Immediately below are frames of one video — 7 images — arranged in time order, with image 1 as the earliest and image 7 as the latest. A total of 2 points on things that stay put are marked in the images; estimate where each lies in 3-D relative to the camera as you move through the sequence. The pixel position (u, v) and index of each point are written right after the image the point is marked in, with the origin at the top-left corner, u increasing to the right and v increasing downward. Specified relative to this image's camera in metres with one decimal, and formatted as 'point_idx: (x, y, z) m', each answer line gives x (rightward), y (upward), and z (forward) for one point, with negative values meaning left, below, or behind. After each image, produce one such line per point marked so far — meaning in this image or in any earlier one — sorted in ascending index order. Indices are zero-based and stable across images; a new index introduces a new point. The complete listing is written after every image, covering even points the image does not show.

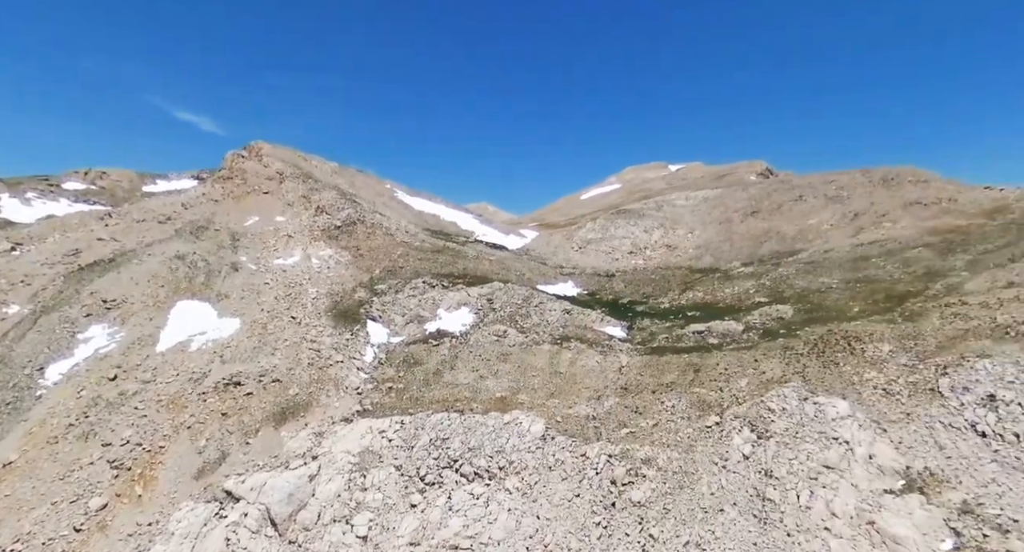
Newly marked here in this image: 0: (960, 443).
0: (+17.8, -6.7, +19.8) m
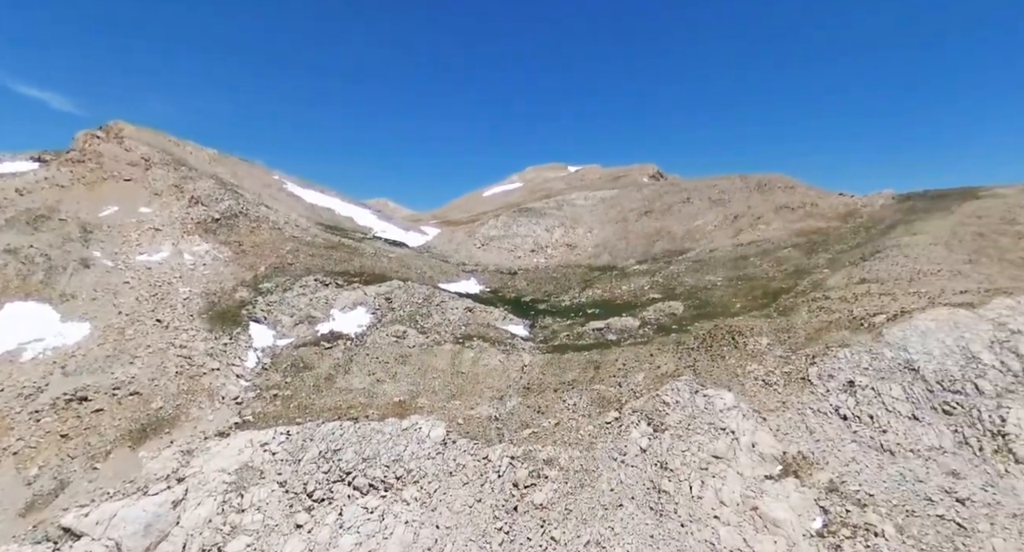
0: (+13.7, -6.6, +21.8) m
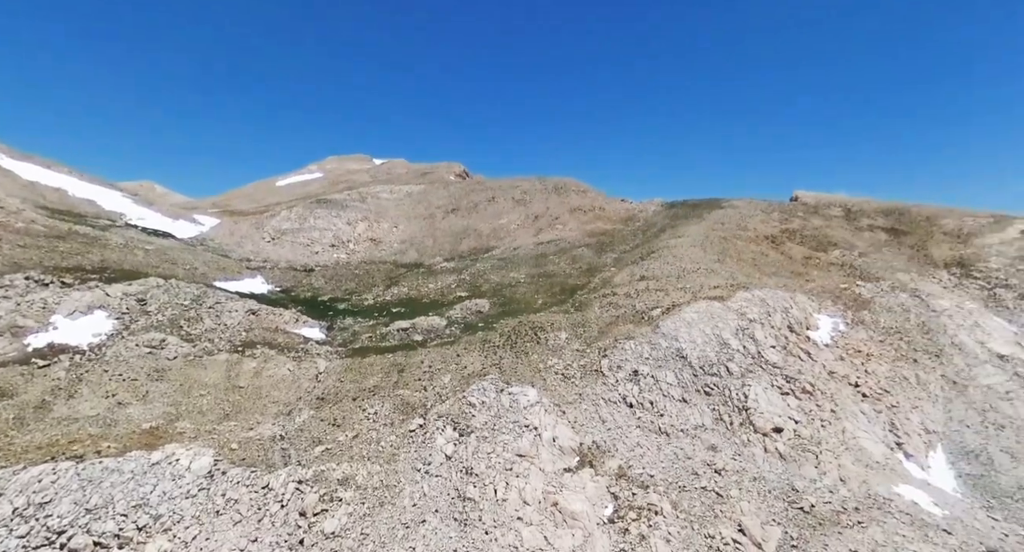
0: (+4.8, -6.5, +23.5) m
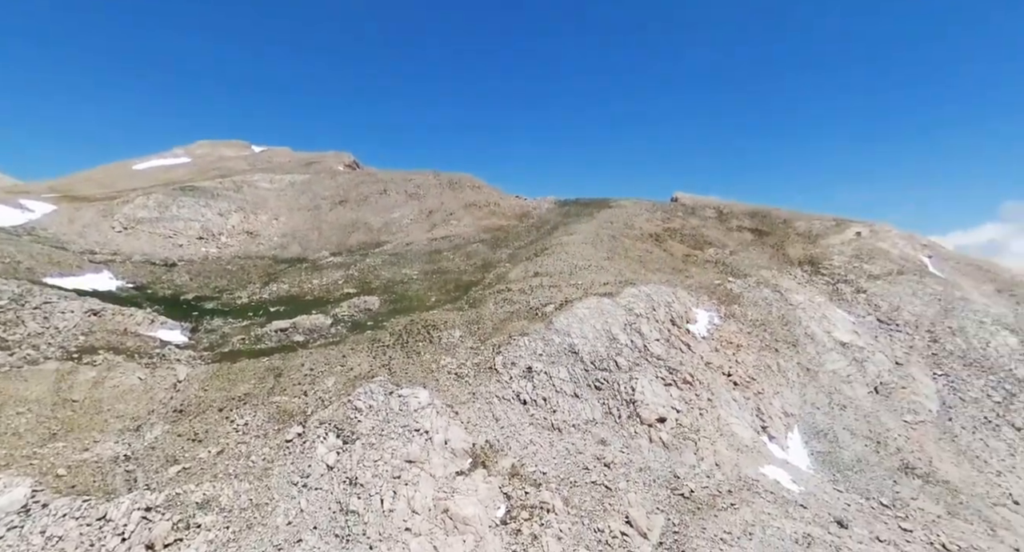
0: (-0.1, -6.3, +23.2) m
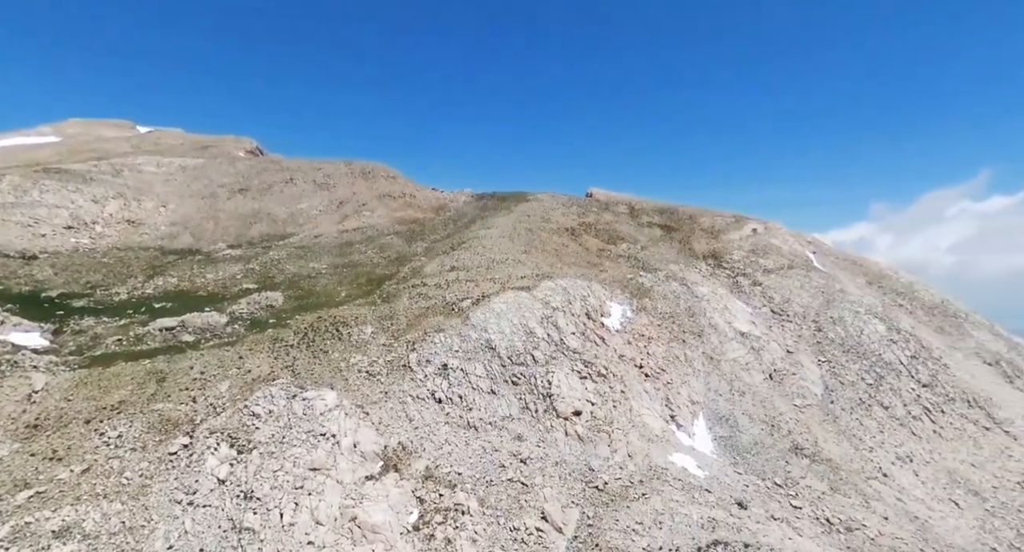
0: (-3.9, -6.0, +22.3) m
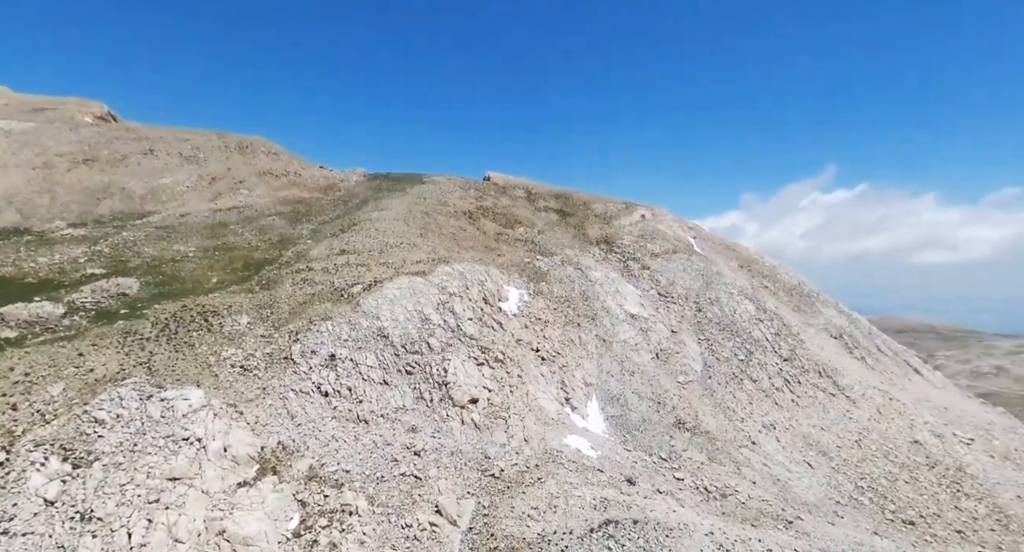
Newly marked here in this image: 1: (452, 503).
0: (-8.2, -5.3, +20.4) m
1: (-2.2, -8.2, +18.5) m
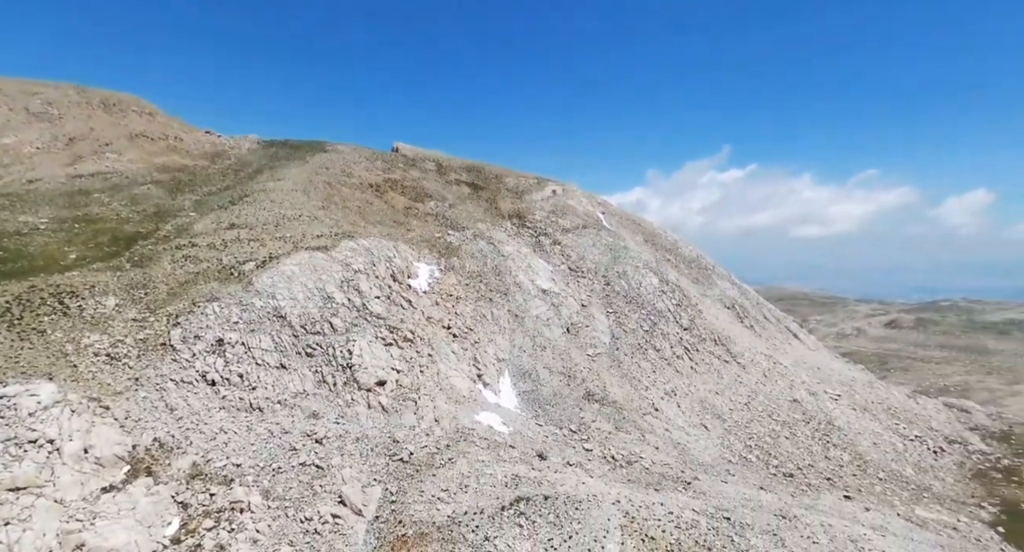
0: (-11.6, -4.4, +18.3) m
1: (-5.3, -7.4, +17.5) m
